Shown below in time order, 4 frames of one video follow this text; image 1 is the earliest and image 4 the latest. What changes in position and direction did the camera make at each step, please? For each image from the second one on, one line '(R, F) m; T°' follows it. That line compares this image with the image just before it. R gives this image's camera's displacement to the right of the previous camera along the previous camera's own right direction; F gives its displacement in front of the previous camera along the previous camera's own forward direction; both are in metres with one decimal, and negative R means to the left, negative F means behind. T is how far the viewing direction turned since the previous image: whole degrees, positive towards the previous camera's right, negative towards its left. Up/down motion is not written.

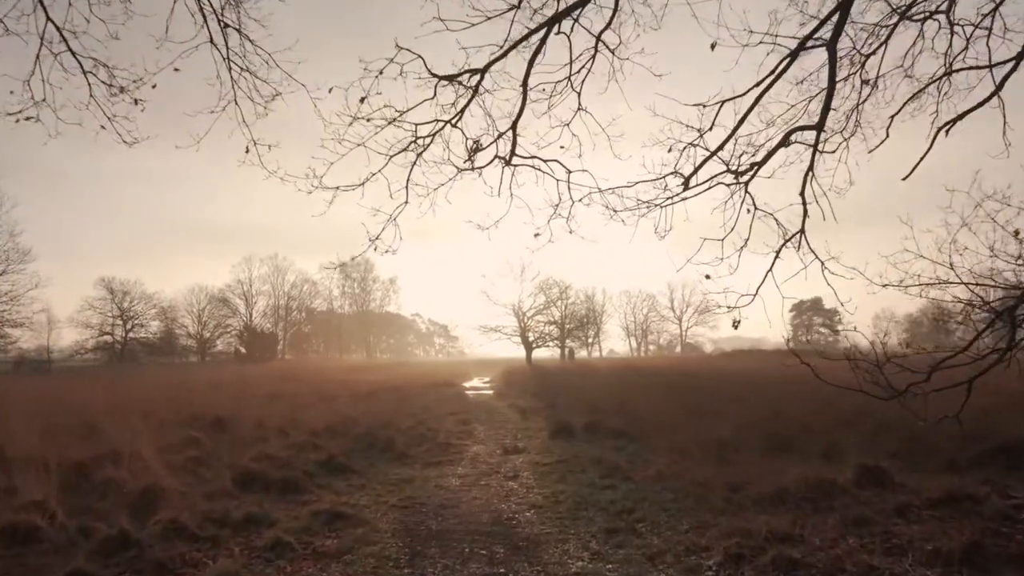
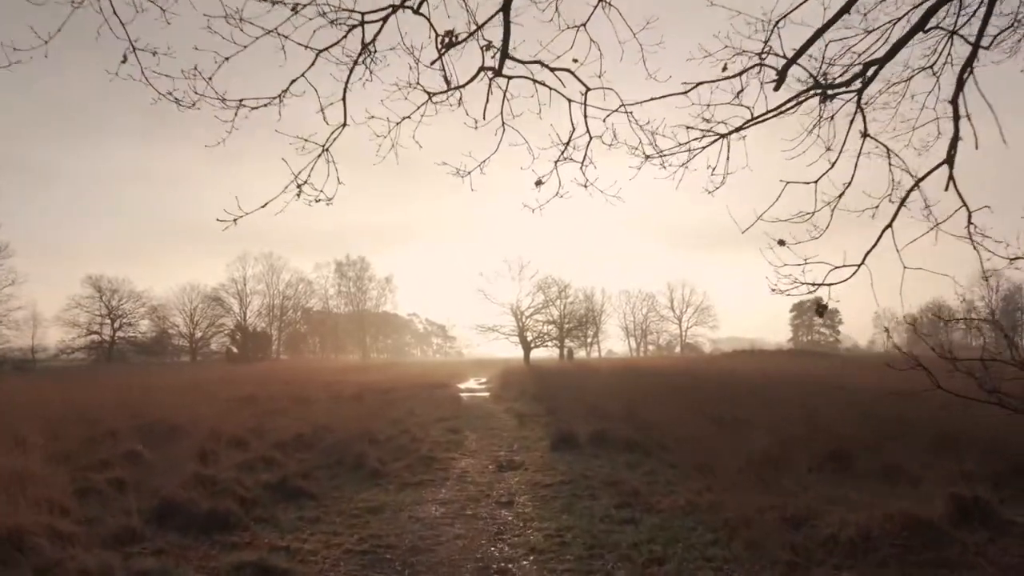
(+0.1, +2.3) m; 0°
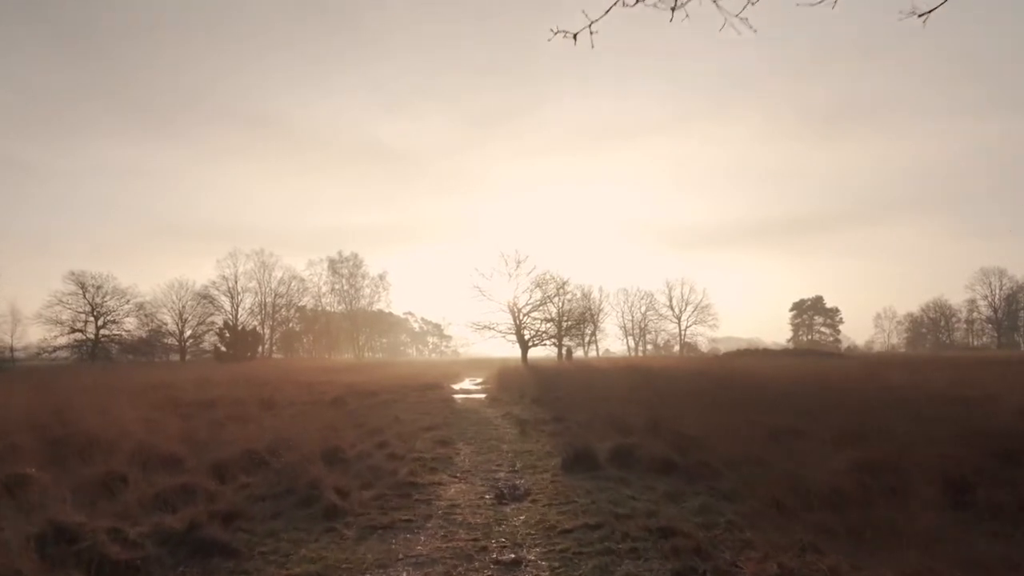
(-0.1, +3.1) m; 0°
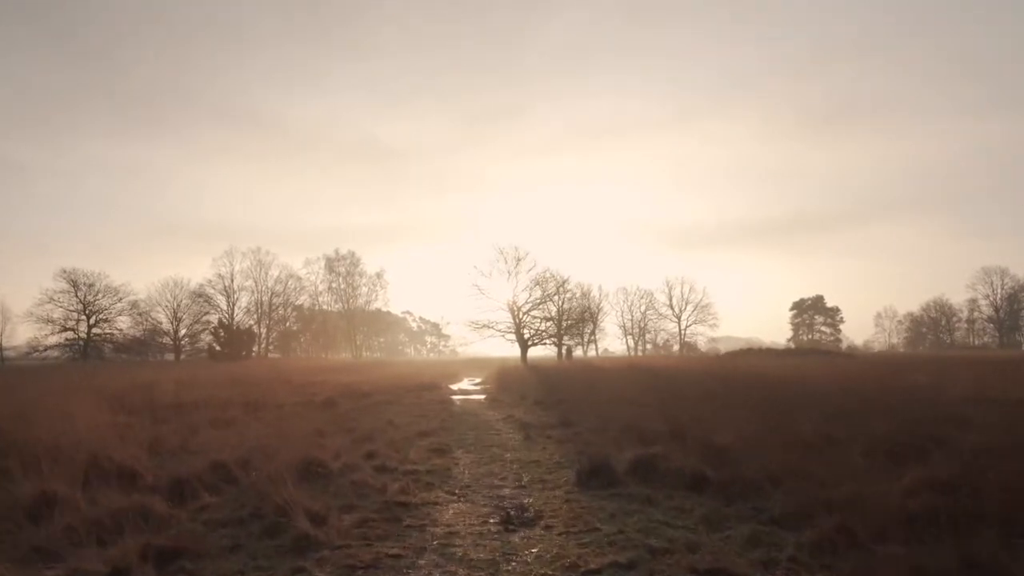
(-0.1, +1.6) m; 0°
